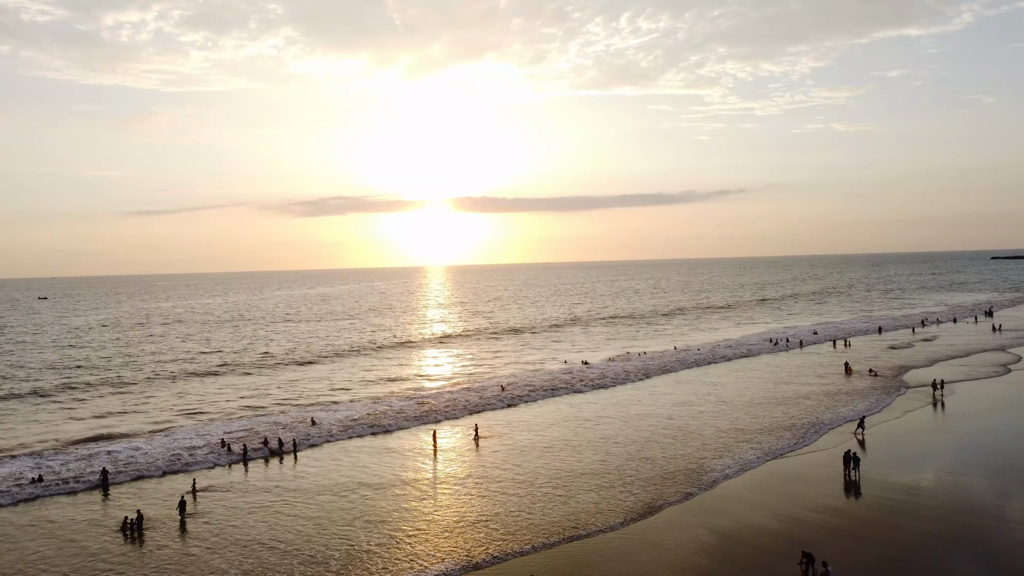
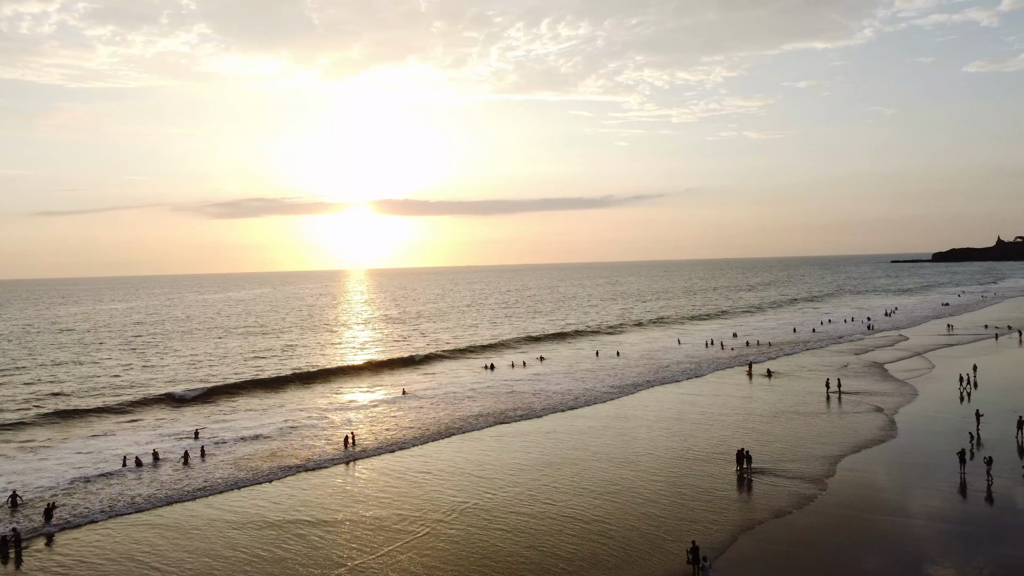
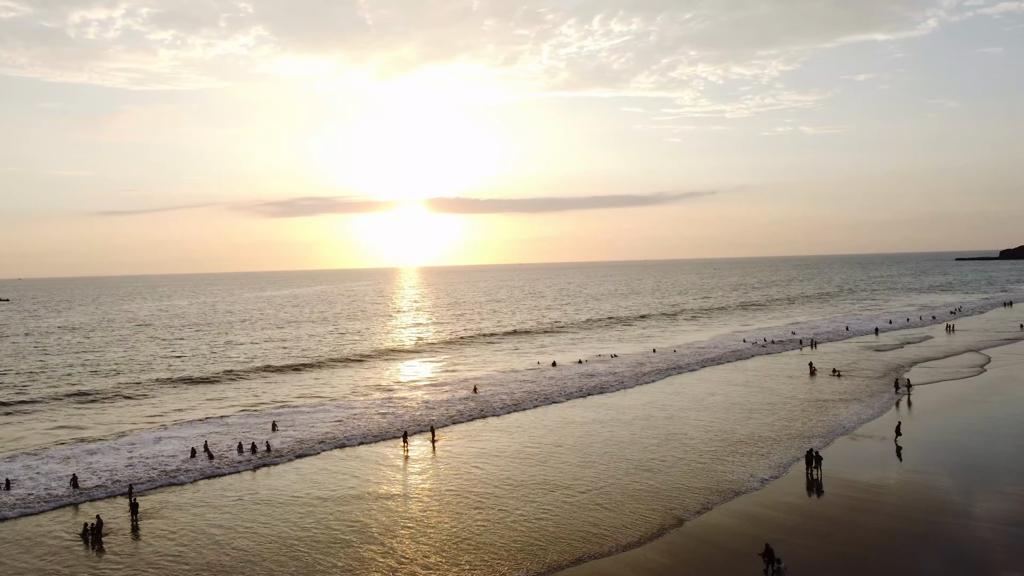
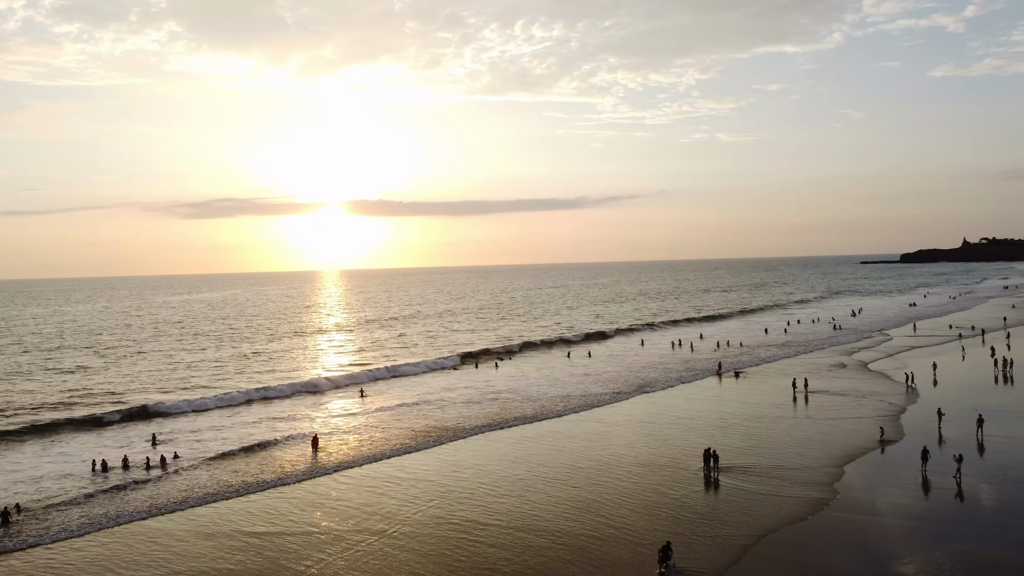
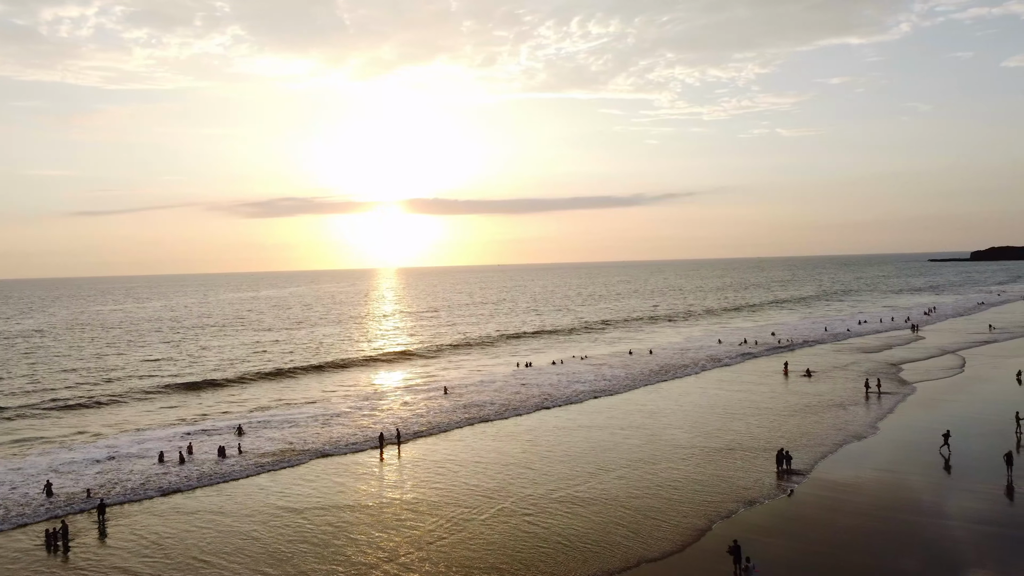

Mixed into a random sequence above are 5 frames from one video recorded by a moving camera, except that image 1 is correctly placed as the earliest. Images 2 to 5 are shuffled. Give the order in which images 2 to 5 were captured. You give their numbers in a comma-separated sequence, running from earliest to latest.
3, 5, 2, 4
